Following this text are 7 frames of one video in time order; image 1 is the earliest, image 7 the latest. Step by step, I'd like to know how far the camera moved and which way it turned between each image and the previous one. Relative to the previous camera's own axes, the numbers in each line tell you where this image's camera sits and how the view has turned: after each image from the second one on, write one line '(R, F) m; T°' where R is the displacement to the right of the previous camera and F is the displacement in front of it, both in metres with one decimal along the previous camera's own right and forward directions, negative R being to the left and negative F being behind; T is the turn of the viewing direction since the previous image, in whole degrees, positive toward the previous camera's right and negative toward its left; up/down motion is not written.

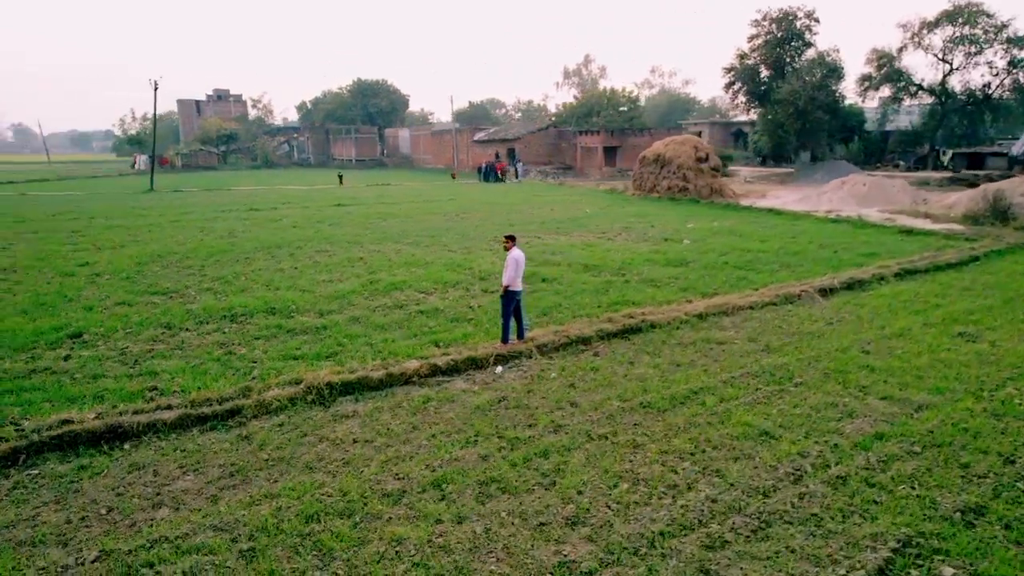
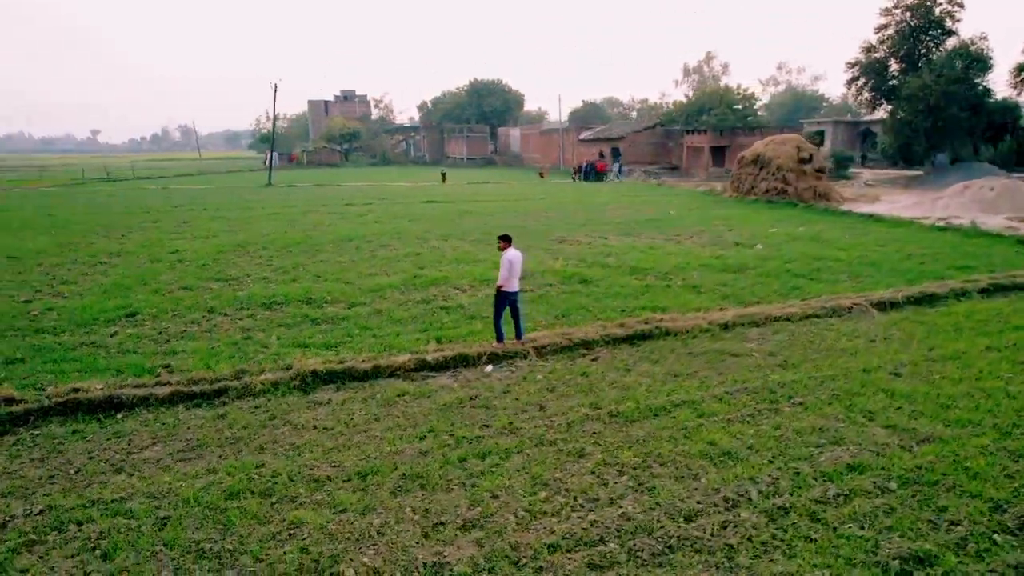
(+1.7, +0.2) m; -10°
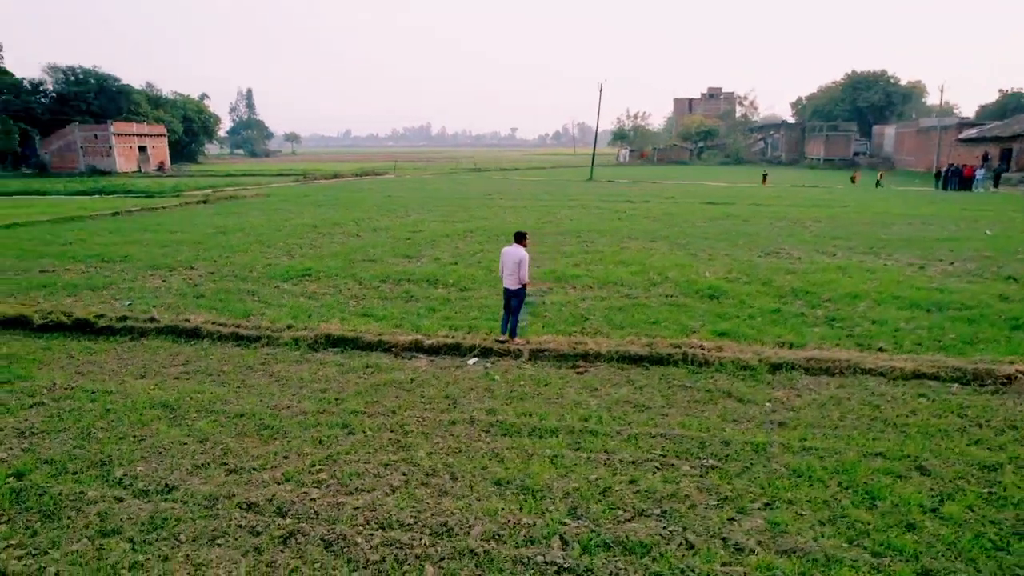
(+4.9, +1.4) m; -32°
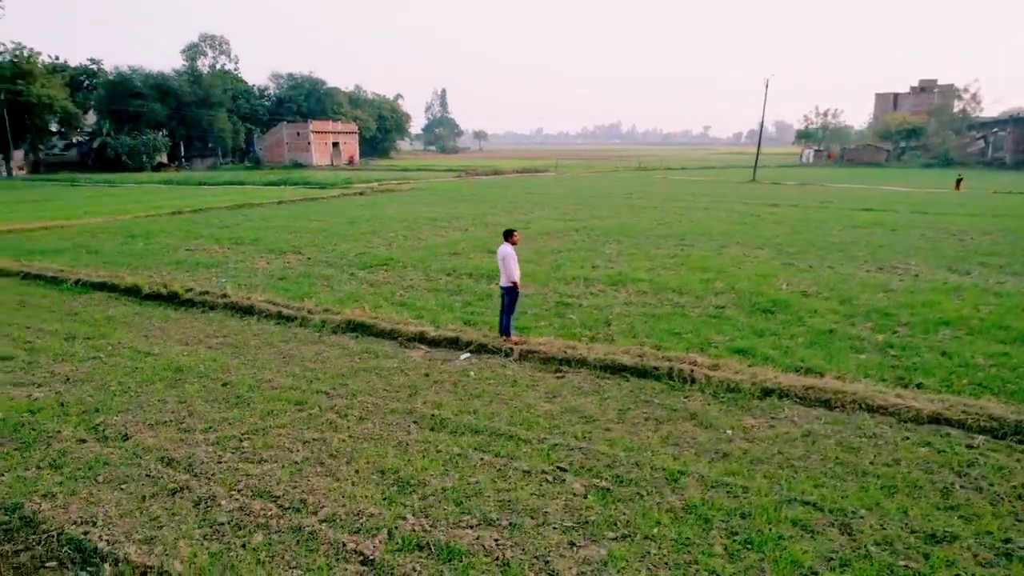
(+2.6, +0.4) m; -16°
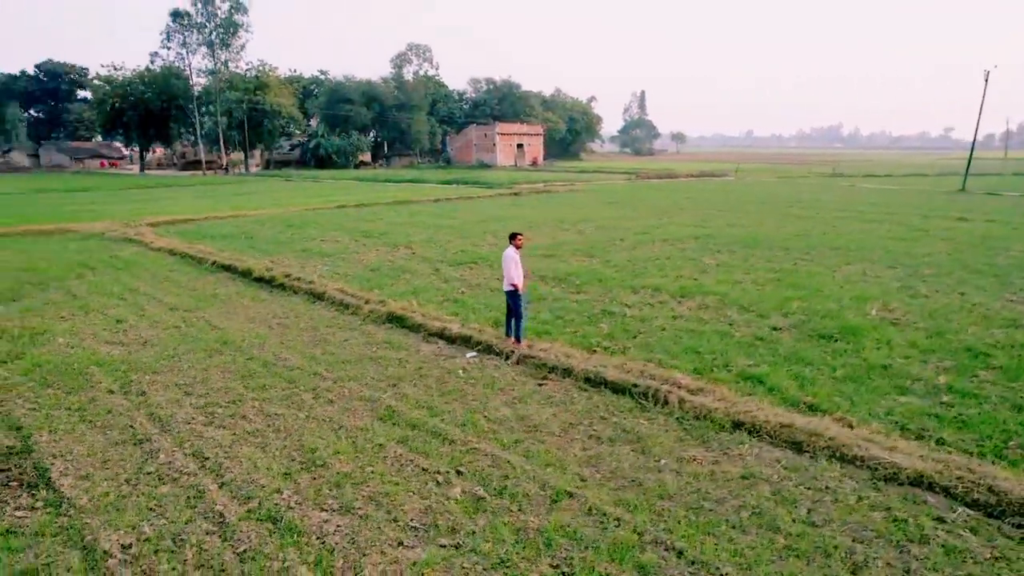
(+2.6, +0.4) m; -17°
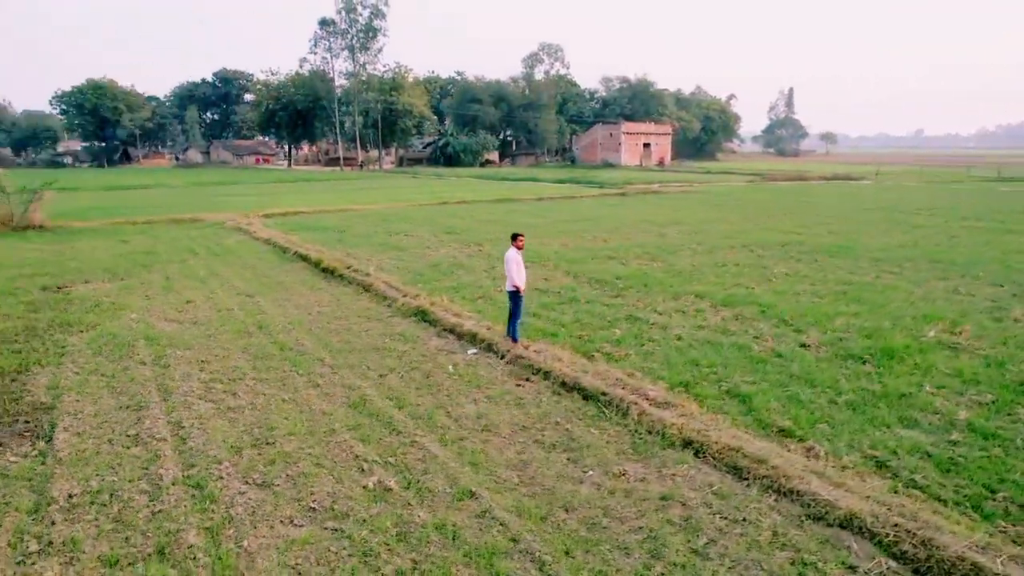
(+1.9, +0.2) m; -12°
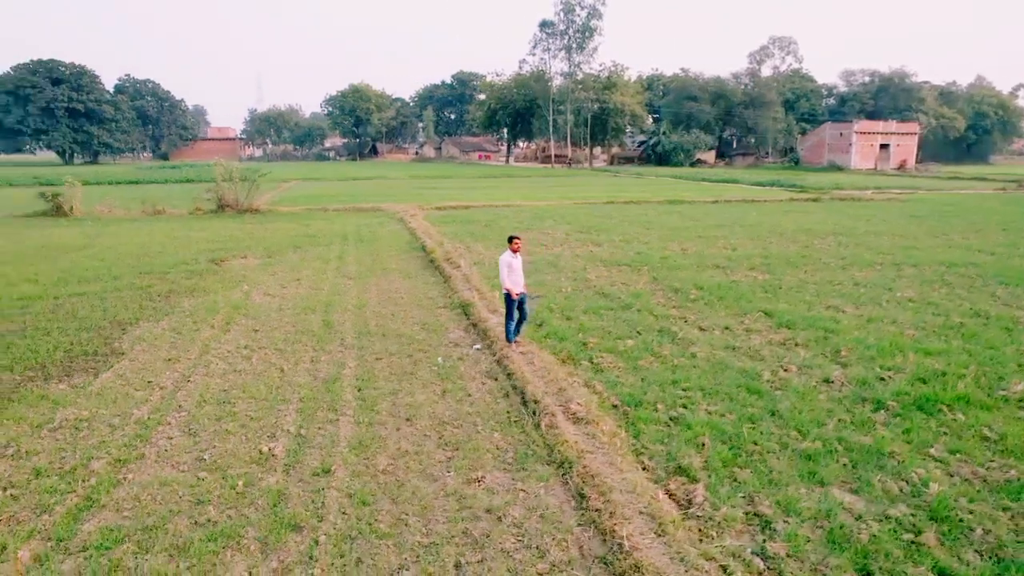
(+3.2, +0.5) m; -20°
